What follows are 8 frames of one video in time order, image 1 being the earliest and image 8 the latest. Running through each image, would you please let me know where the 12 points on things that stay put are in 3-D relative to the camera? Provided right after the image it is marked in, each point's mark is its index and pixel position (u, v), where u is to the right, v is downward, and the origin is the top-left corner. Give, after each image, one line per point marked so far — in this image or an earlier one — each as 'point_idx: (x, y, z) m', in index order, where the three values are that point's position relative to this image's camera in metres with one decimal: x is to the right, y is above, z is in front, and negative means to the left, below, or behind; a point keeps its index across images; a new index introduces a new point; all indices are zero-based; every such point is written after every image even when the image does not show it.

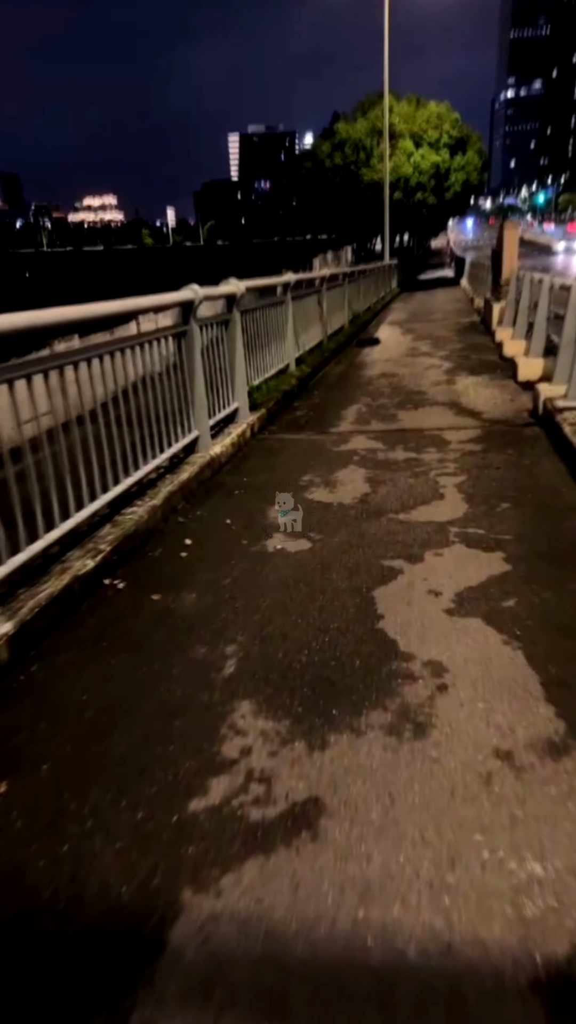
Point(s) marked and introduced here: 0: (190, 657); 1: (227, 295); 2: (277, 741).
0: (-0.4, -0.6, +2.8) m
1: (-0.5, +1.9, +6.0) m
2: (0.0, -0.8, +2.2) m
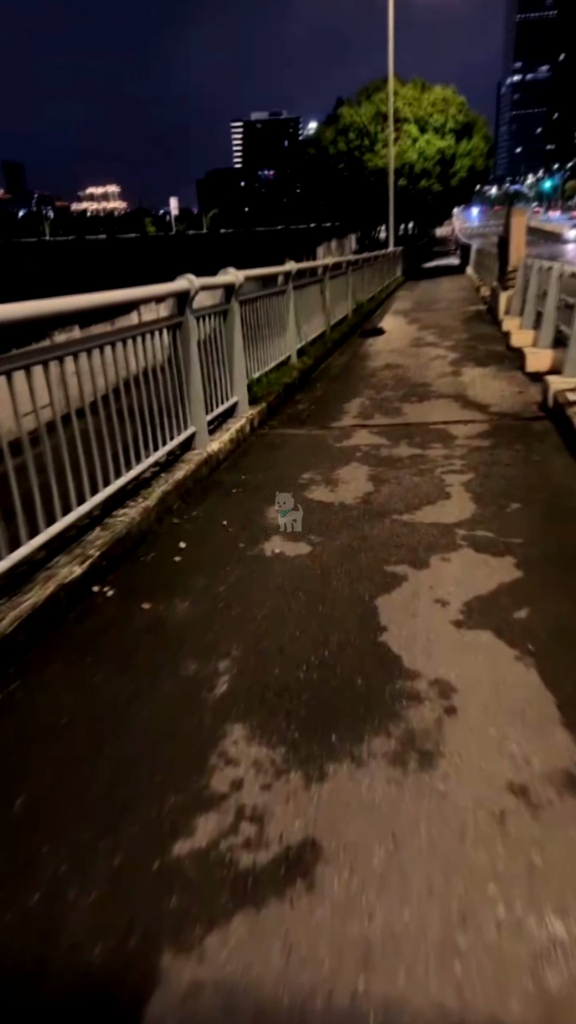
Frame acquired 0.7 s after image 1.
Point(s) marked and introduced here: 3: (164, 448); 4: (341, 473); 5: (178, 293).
0: (-0.4, -0.6, +2.6) m
1: (-0.5, +1.9, +5.8) m
2: (0.0, -0.8, +2.1) m
3: (-0.8, +0.4, +4.6) m
4: (+0.4, +0.3, +5.0) m
5: (-0.8, +1.5, +4.8) m
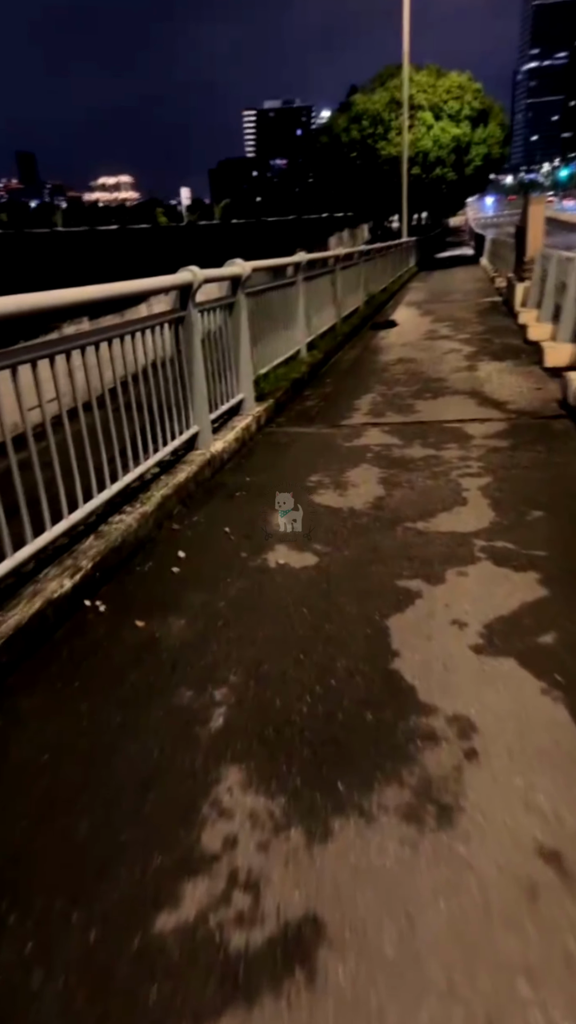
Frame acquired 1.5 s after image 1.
0: (-0.4, -0.7, +2.4) m
1: (-0.5, +1.9, +5.5) m
2: (0.0, -0.9, +1.8) m
3: (-0.8, +0.4, +4.4) m
4: (+0.4, +0.3, +4.8) m
5: (-0.7, +1.5, +4.5) m
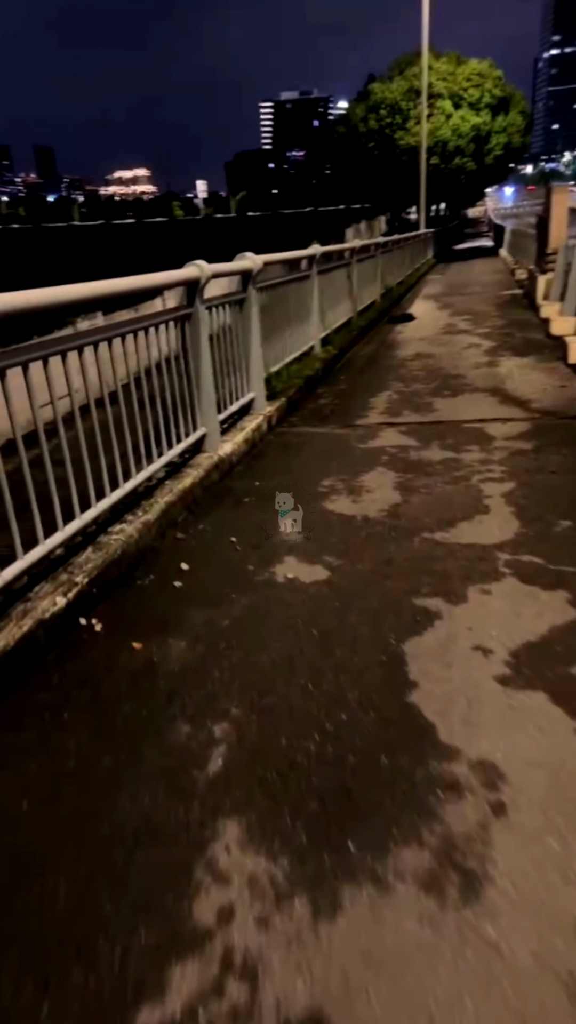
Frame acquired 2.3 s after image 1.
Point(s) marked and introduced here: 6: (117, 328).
0: (-0.4, -0.7, +2.2) m
1: (-0.4, +1.9, +5.3) m
2: (0.0, -0.9, +1.6) m
3: (-0.7, +0.4, +4.2) m
4: (+0.5, +0.2, +4.6) m
5: (-0.6, +1.5, +4.3) m
6: (-0.9, +1.0, +3.7) m
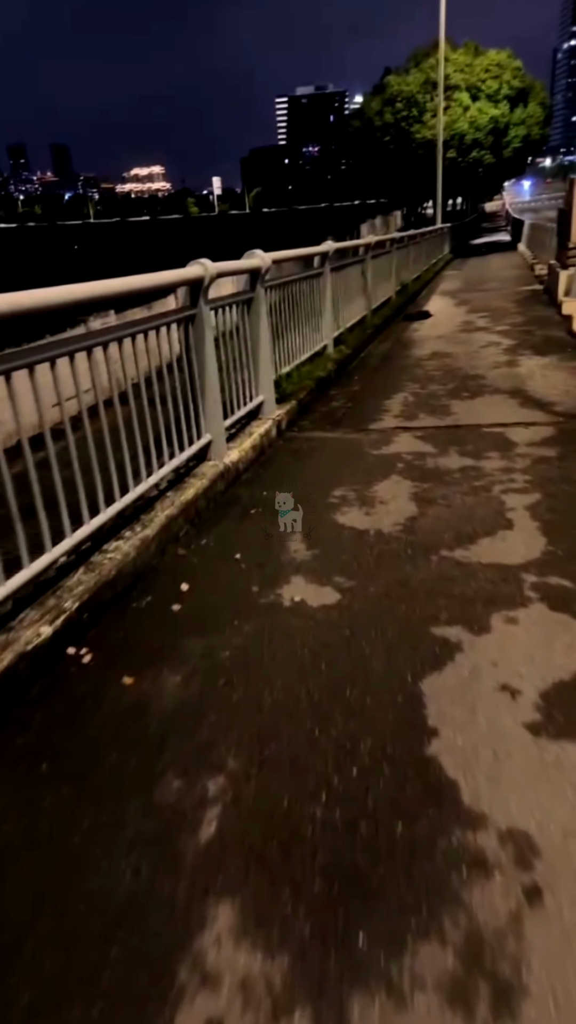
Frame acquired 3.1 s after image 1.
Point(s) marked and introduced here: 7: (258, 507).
0: (-0.4, -0.8, +1.9) m
1: (-0.3, +1.8, +5.0) m
2: (0.0, -1.0, +1.4) m
3: (-0.7, +0.3, +4.0) m
4: (+0.6, +0.1, +4.3) m
5: (-0.6, +1.4, +4.1) m
6: (-0.9, +0.9, +3.5) m
7: (-0.2, 0.0, +4.2) m
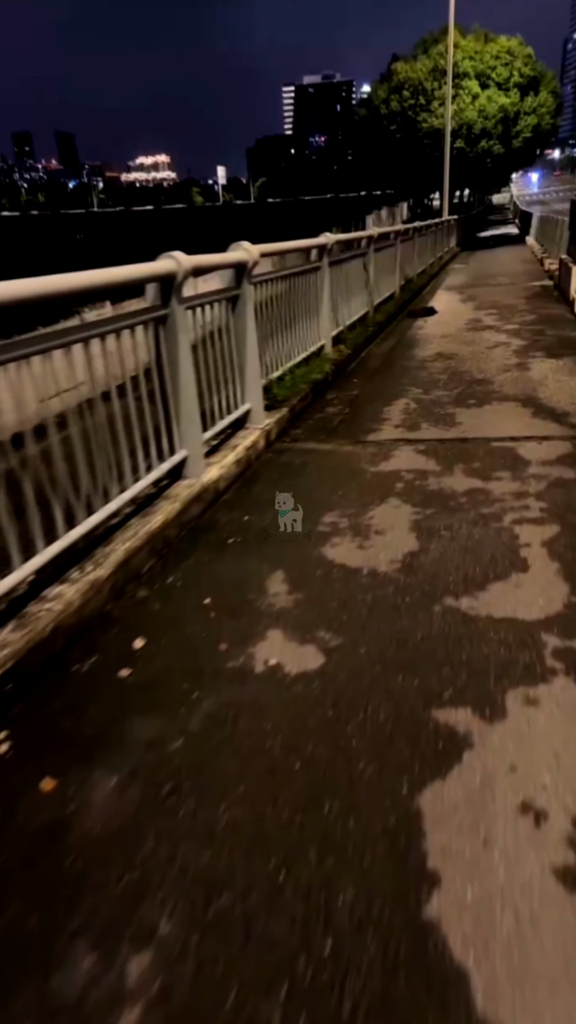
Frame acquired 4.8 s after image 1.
0: (-0.5, -1.0, +1.4) m
1: (-0.4, +1.7, +4.5) m
2: (-0.2, -1.2, +0.9) m
3: (-0.8, +0.1, +3.5) m
4: (+0.5, 0.0, +3.8) m
5: (-0.7, +1.2, +3.6) m
6: (-1.0, +0.8, +3.0) m
7: (-0.3, -0.1, +3.7) m
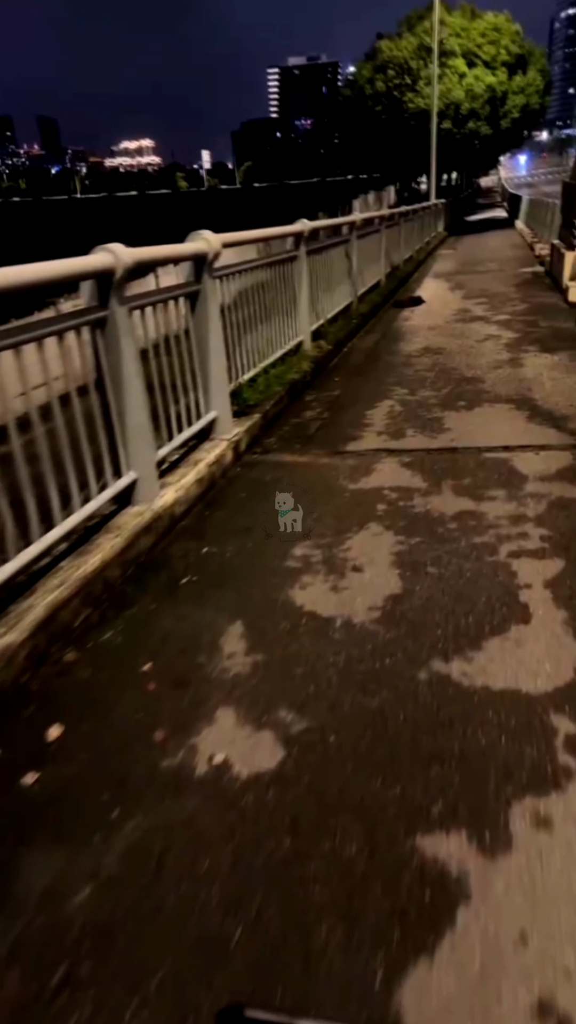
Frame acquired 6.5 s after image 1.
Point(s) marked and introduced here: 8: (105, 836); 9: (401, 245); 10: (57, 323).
0: (-0.6, -1.2, +0.9) m
1: (-0.6, +1.5, +4.0) m
2: (-0.3, -1.4, +0.4) m
3: (-0.9, 0.0, +2.9) m
4: (+0.3, -0.2, +3.3) m
5: (-0.9, +1.1, +3.0) m
6: (-1.1, +0.6, +2.4) m
7: (-0.5, -0.3, +3.2) m
8: (-0.5, -0.9, +1.8) m
9: (+2.3, +5.4, +13.7) m
10: (-1.0, +0.8, +2.8) m
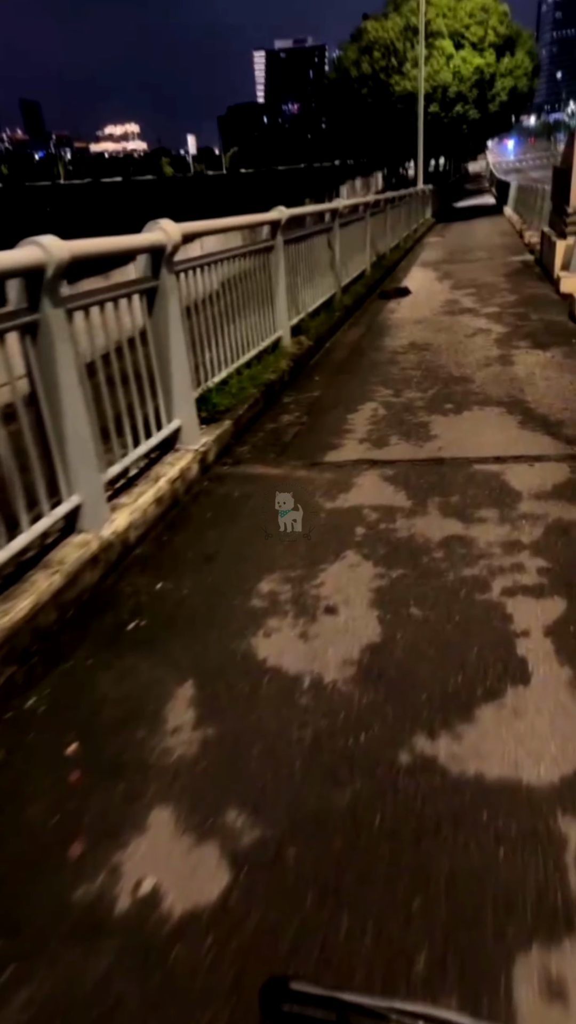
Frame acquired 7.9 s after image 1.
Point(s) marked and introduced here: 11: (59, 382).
0: (-0.7, -1.4, +0.5) m
1: (-0.7, +1.4, +3.5) m
2: (-0.4, -1.6, 0.0) m
3: (-1.1, -0.2, +2.5) m
4: (+0.2, -0.3, +2.9) m
5: (-1.0, +0.9, +2.6) m
6: (-1.3, +0.4, +2.0) m
7: (-0.6, -0.4, +2.8) m
8: (-0.6, -1.0, +1.4) m
9: (+1.9, +5.5, +13.3) m
10: (-1.1, +0.6, +2.4) m
11: (-1.0, +0.6, +2.9) m
